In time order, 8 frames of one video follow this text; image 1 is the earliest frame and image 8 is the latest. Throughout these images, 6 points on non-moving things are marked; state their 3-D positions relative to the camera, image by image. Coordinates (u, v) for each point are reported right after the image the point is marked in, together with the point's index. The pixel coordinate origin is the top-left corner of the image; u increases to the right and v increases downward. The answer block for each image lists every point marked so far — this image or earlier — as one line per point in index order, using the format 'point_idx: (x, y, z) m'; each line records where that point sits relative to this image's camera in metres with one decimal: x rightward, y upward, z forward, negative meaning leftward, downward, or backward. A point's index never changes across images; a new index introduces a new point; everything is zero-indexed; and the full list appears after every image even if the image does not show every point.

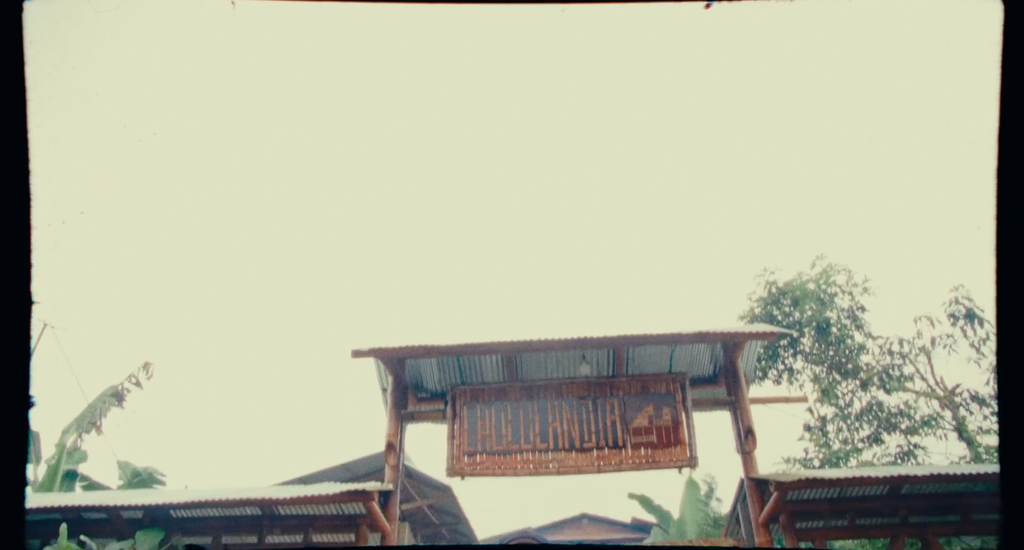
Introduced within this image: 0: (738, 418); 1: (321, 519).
0: (+3.5, -2.2, +9.1) m
1: (-2.6, -3.4, +8.1) m
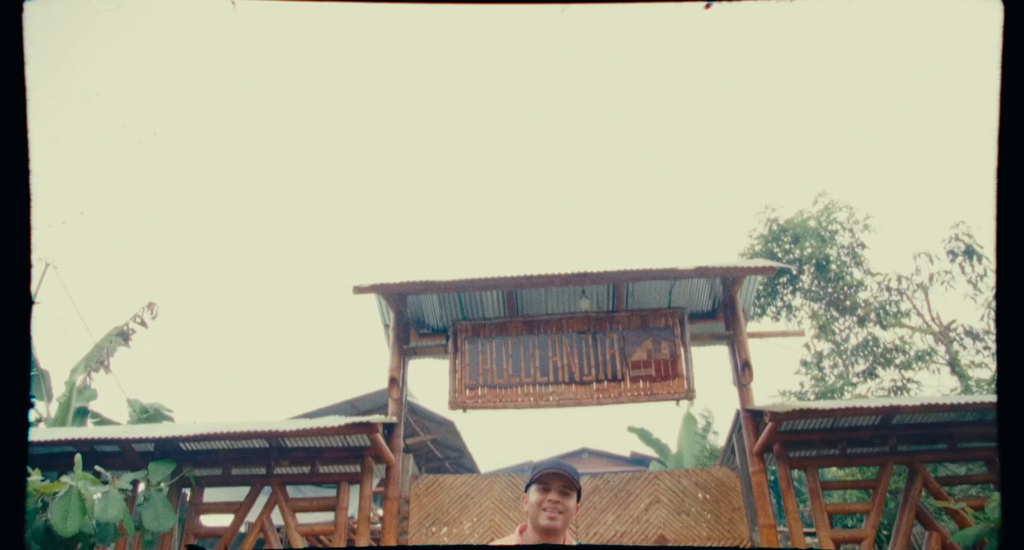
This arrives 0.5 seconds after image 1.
0: (+3.5, -1.2, +9.2) m
1: (-2.6, -2.5, +8.3) m
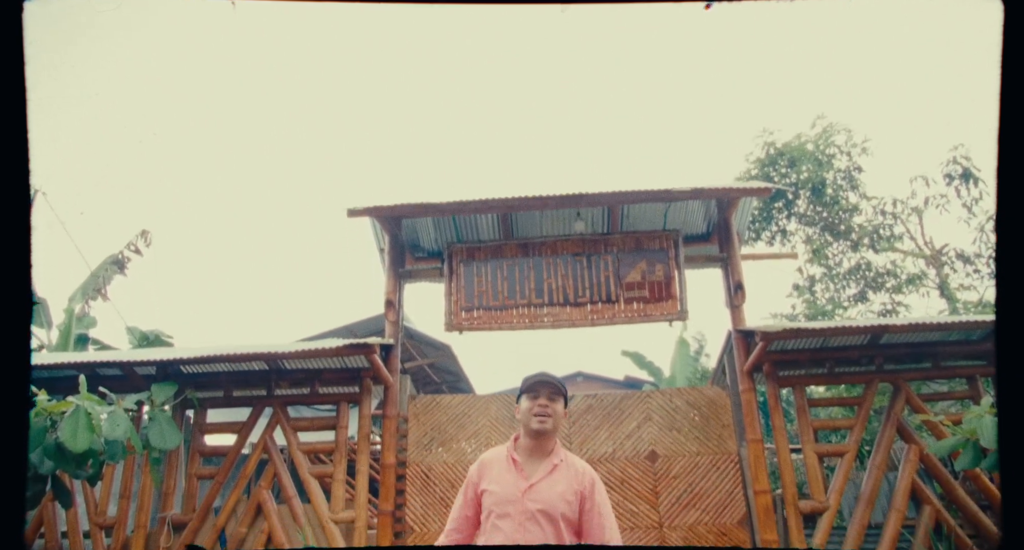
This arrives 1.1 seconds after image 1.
0: (+3.4, 0.0, +9.2) m
1: (-2.7, -1.4, +8.4) m
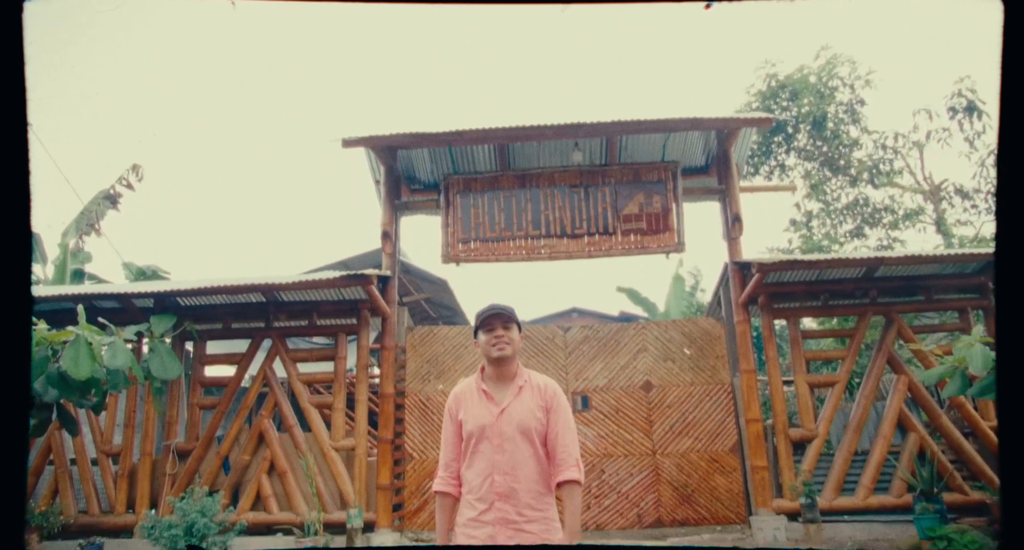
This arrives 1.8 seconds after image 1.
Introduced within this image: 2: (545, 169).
0: (+3.4, +1.1, +9.1) m
1: (-2.7, -0.4, +8.4) m
2: (+0.5, +1.6, +8.9) m
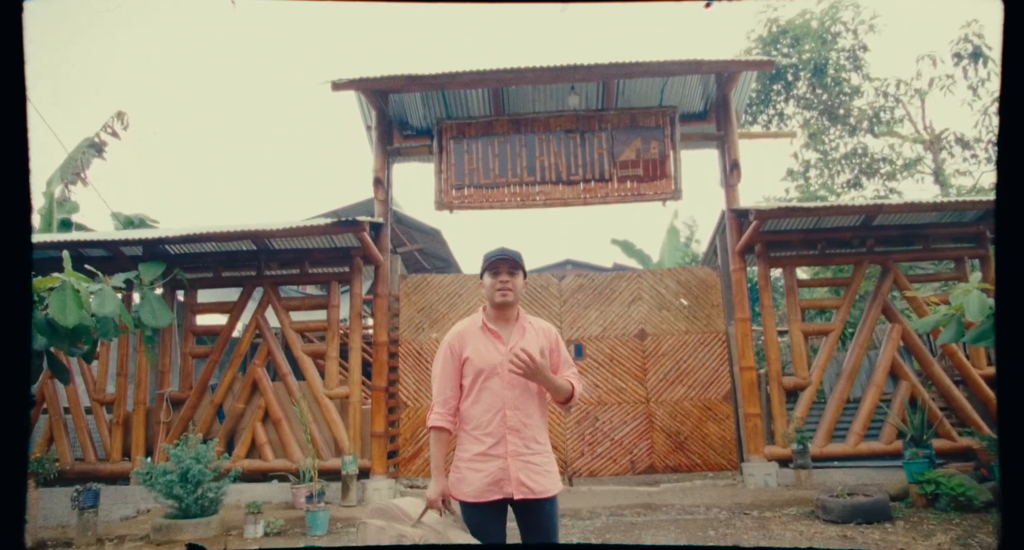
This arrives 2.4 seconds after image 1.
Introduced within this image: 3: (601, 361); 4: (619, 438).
0: (+3.3, +1.9, +8.9) m
1: (-2.8, +0.3, +8.3) m
2: (+0.4, +2.4, +8.6) m
3: (+1.3, -1.3, +8.5) m
4: (+1.5, -2.3, +8.2) m
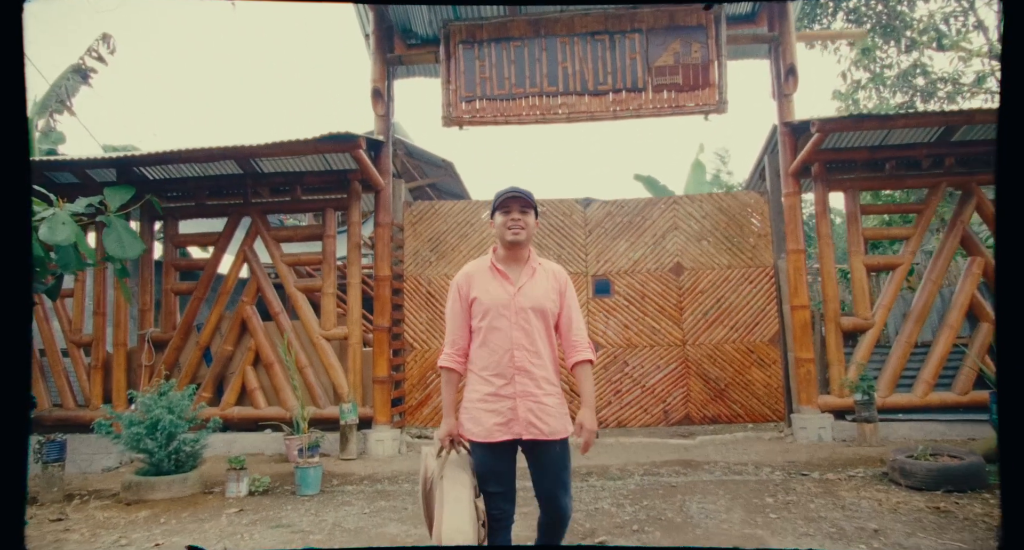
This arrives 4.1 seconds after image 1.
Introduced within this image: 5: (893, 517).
0: (+3.5, +2.8, +7.5) m
1: (-2.6, +1.2, +7.3) m
2: (+0.7, +3.3, +7.3) m
3: (+1.6, -0.3, +7.5) m
4: (+1.8, -1.4, +7.4) m
5: (+2.7, -1.7, +4.1) m
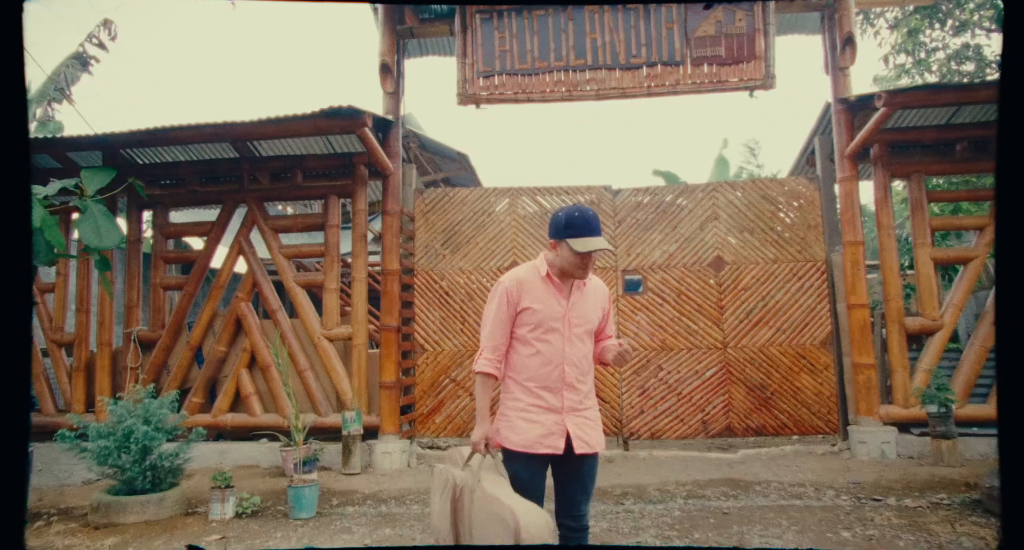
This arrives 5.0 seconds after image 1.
0: (+3.8, +2.9, +6.8) m
1: (-2.3, +1.3, +6.6) m
2: (+0.9, +3.4, +6.6) m
3: (+1.8, -0.3, +6.8) m
4: (+2.0, -1.3, +6.6) m
5: (+2.9, -1.6, +3.3) m
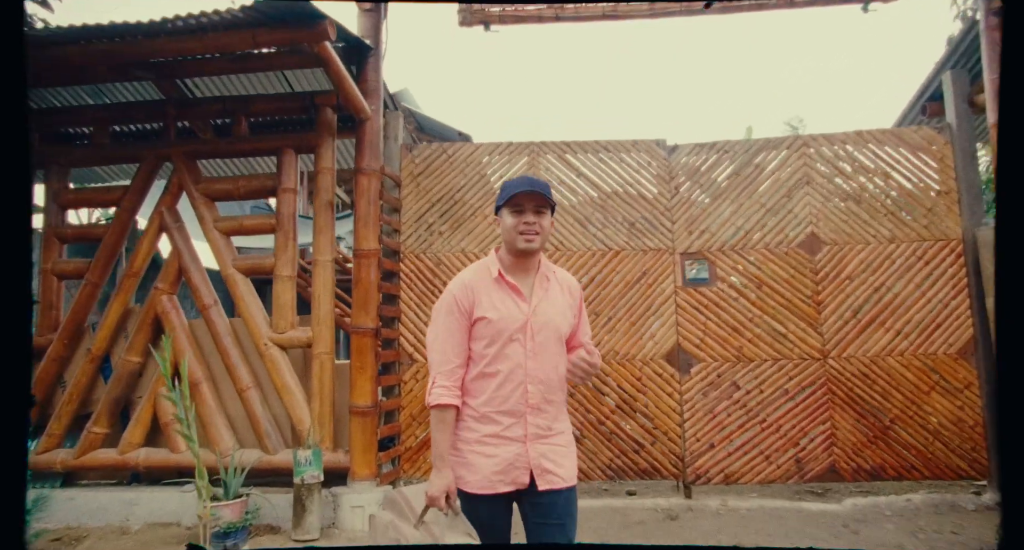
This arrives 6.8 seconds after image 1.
0: (+4.0, +3.0, +5.0) m
1: (-2.1, +1.4, +4.9) m
2: (+1.1, +3.5, +4.8) m
3: (+2.0, -0.1, +5.0) m
4: (+2.2, -1.2, +4.8) m
5: (+3.0, -1.5, +1.5) m
